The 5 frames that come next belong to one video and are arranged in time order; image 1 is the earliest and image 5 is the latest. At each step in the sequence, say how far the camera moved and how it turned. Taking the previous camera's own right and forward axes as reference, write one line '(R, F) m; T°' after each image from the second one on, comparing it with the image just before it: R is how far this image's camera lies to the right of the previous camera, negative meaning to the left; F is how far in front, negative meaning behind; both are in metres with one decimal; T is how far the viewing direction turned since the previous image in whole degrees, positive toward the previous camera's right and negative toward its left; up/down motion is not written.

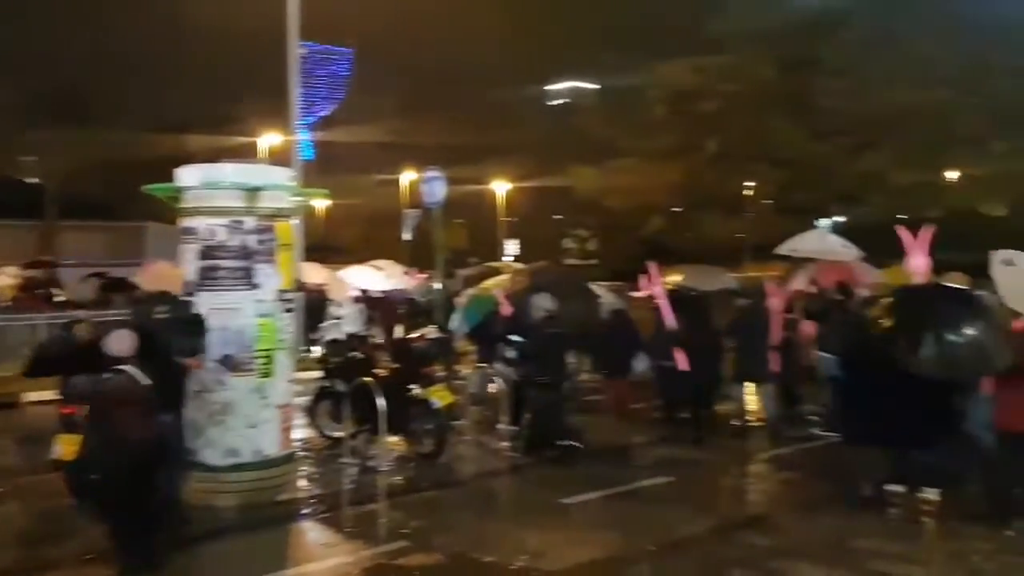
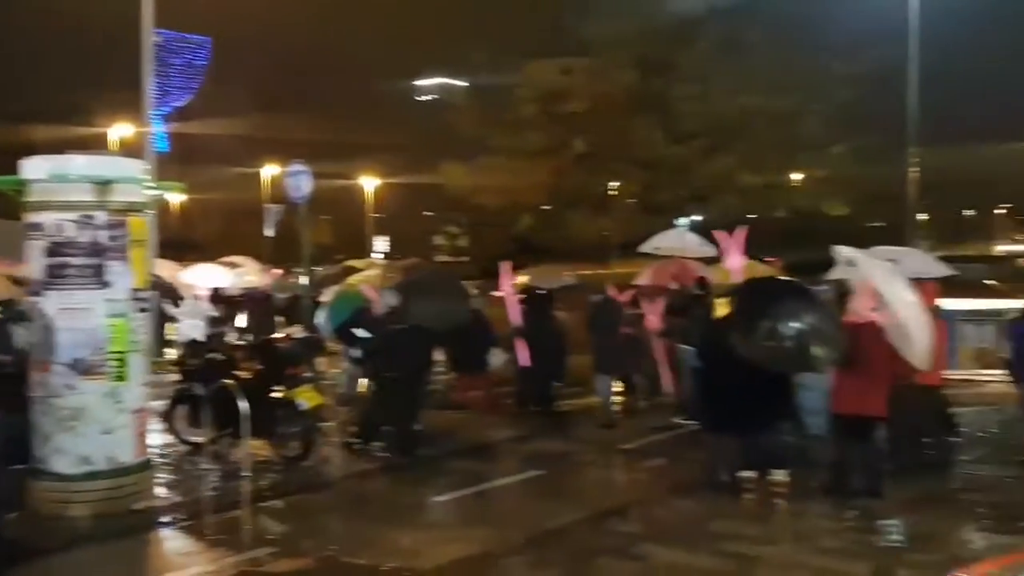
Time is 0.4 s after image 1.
(0.0, 0.0) m; +8°
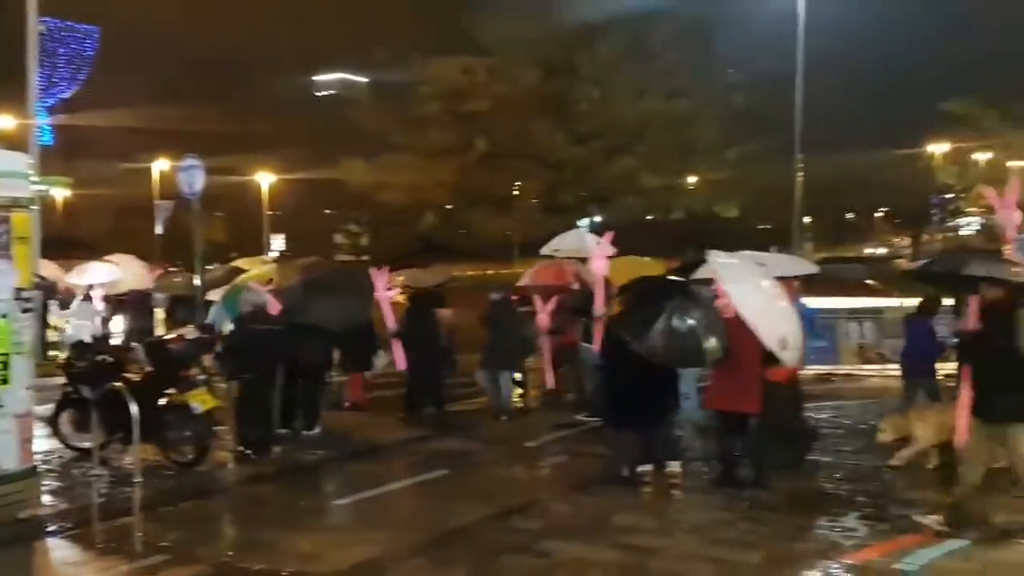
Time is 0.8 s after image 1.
(0.0, 0.0) m; +6°
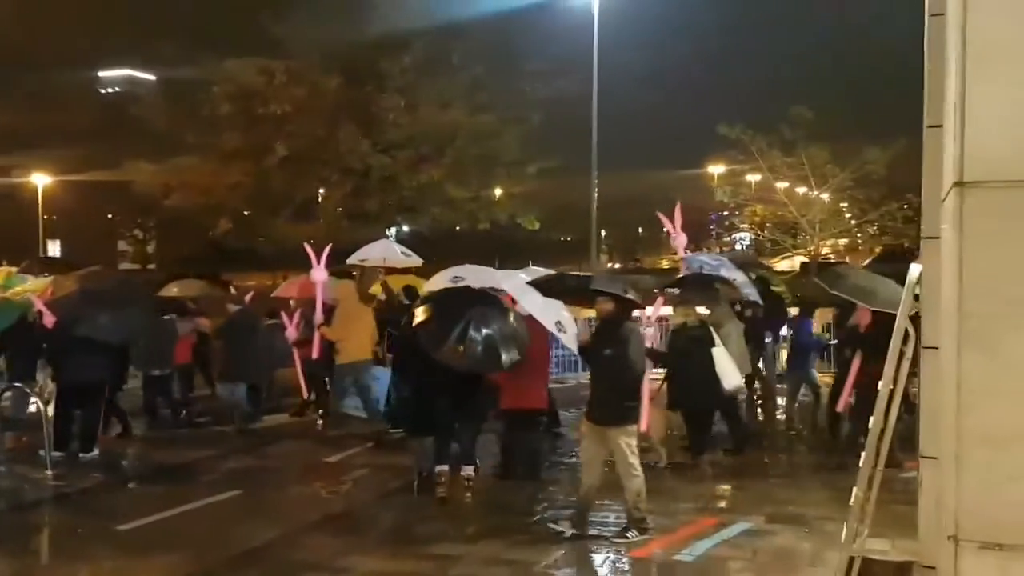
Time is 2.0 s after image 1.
(+0.1, 0.0) m; +12°
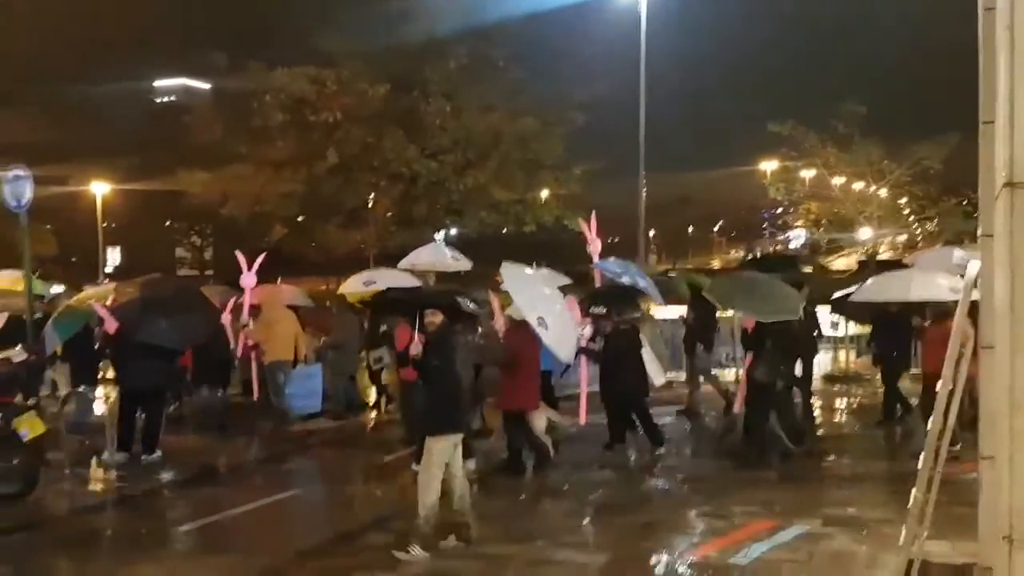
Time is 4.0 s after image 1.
(0.0, 0.0) m; -3°
